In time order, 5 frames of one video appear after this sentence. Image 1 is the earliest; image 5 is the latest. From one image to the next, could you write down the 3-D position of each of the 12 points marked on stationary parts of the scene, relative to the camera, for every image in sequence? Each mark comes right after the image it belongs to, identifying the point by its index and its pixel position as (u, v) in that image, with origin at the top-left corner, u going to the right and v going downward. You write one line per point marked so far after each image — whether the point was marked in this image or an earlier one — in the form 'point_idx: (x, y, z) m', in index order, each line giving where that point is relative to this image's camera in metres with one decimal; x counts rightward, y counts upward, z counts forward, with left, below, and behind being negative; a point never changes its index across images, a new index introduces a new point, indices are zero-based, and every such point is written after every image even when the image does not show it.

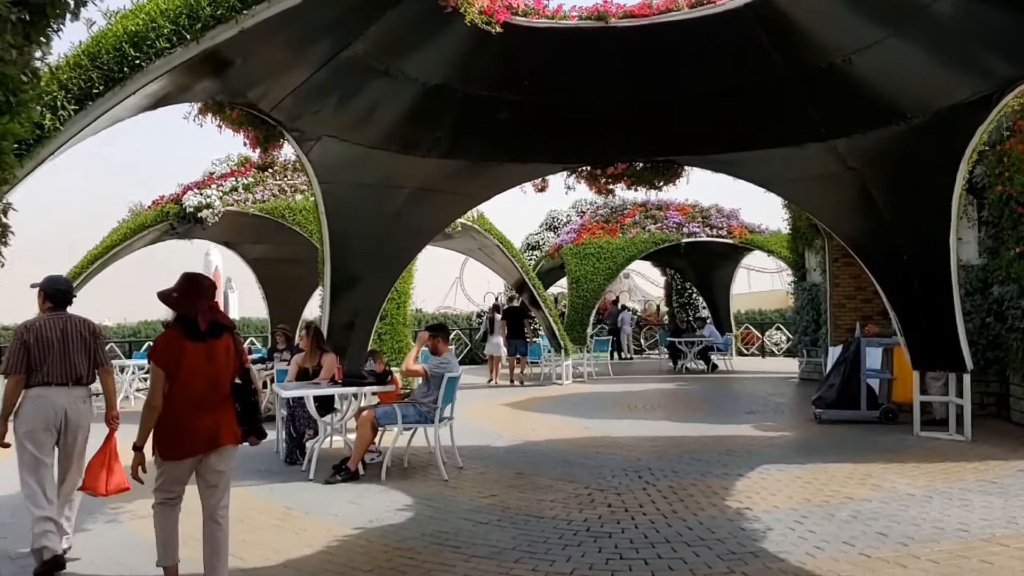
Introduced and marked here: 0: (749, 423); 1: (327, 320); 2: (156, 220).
0: (+2.8, -1.6, +9.6) m
1: (-1.8, -0.3, +7.9) m
2: (-4.9, +0.9, +11.2) m
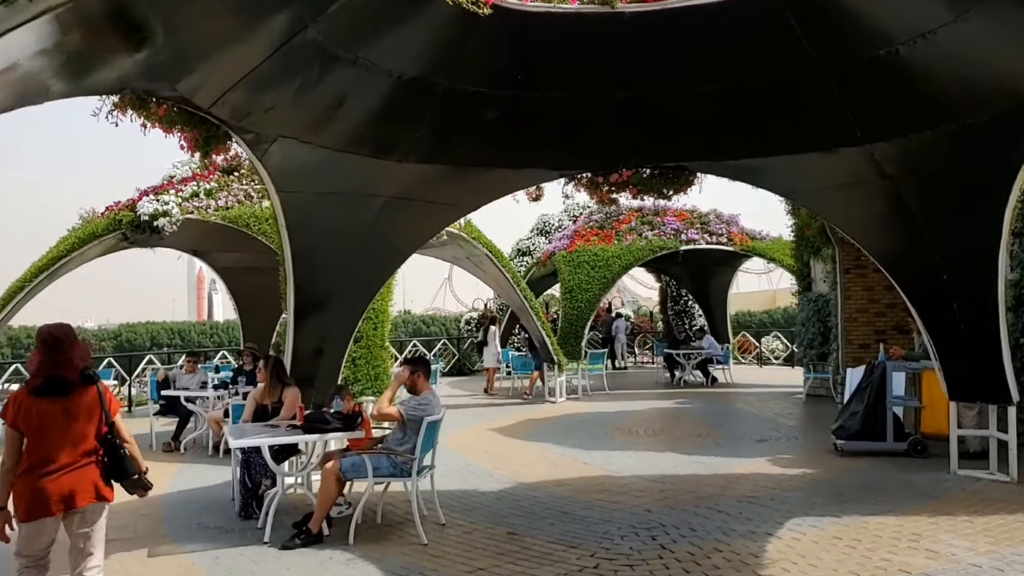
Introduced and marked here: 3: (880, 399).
0: (+2.6, -1.8, +8.7) m
1: (-1.9, -0.5, +7.0) m
2: (-5.0, +0.7, +10.1) m
3: (+3.7, -1.1, +8.3) m
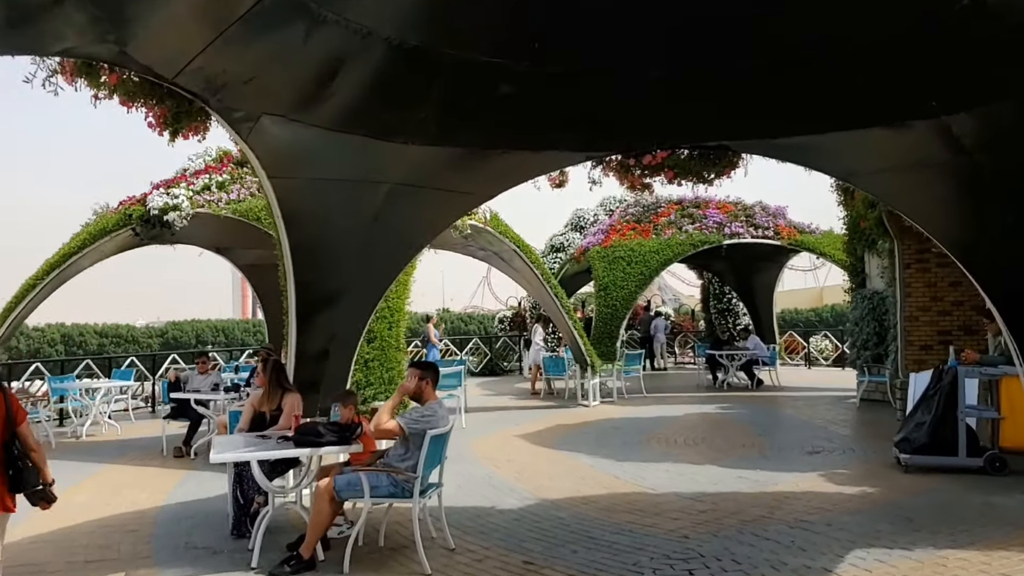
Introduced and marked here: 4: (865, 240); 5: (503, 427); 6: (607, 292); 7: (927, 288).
0: (+2.9, -1.7, +7.8) m
1: (-1.7, -0.5, +6.4) m
2: (-4.7, +0.8, +9.7) m
3: (+4.0, -1.1, +7.5) m
4: (+5.6, +0.8, +13.1) m
5: (-0.1, -1.8, +10.8) m
6: (+1.8, -0.1, +15.2) m
7: (+5.6, 0.0, +11.1) m
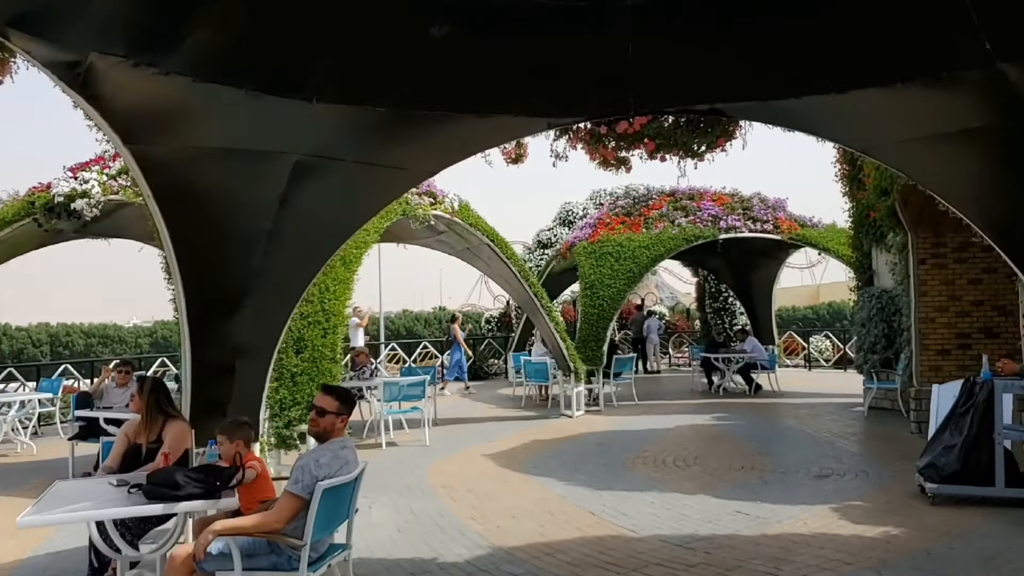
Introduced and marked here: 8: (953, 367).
0: (+2.5, -1.7, +6.6) m
1: (-2.1, -0.5, +5.2) m
2: (-5.0, +0.8, +8.5) m
3: (+3.6, -1.1, +6.3) m
4: (+5.3, +0.8, +11.9) m
5: (-0.5, -1.8, +9.6) m
6: (+1.4, 0.0, +14.0) m
7: (+5.3, 0.0, +10.0) m
8: (+5.4, -1.0, +10.0) m
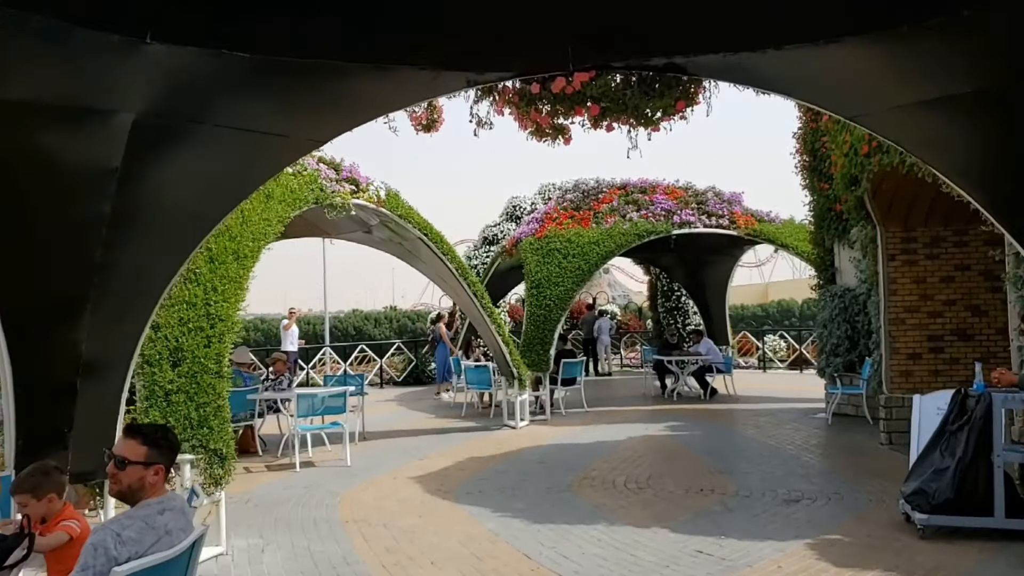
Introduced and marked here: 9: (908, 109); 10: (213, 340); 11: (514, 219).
0: (+2.0, -1.7, +5.7) m
1: (-2.5, -0.5, +4.0) m
2: (-5.7, +0.8, +7.1) m
3: (+3.1, -1.1, +5.4) m
4: (+4.4, +0.8, +11.1) m
5: (-1.2, -1.8, +8.5) m
6: (+0.5, 0.0, +13.0) m
7: (+4.5, 0.0, +9.2) m
8: (+4.6, -1.0, +9.2) m
9: (+1.9, +0.8, +3.8) m
10: (-2.1, -0.4, +5.7) m
11: (0.0, +1.5, +18.4) m
